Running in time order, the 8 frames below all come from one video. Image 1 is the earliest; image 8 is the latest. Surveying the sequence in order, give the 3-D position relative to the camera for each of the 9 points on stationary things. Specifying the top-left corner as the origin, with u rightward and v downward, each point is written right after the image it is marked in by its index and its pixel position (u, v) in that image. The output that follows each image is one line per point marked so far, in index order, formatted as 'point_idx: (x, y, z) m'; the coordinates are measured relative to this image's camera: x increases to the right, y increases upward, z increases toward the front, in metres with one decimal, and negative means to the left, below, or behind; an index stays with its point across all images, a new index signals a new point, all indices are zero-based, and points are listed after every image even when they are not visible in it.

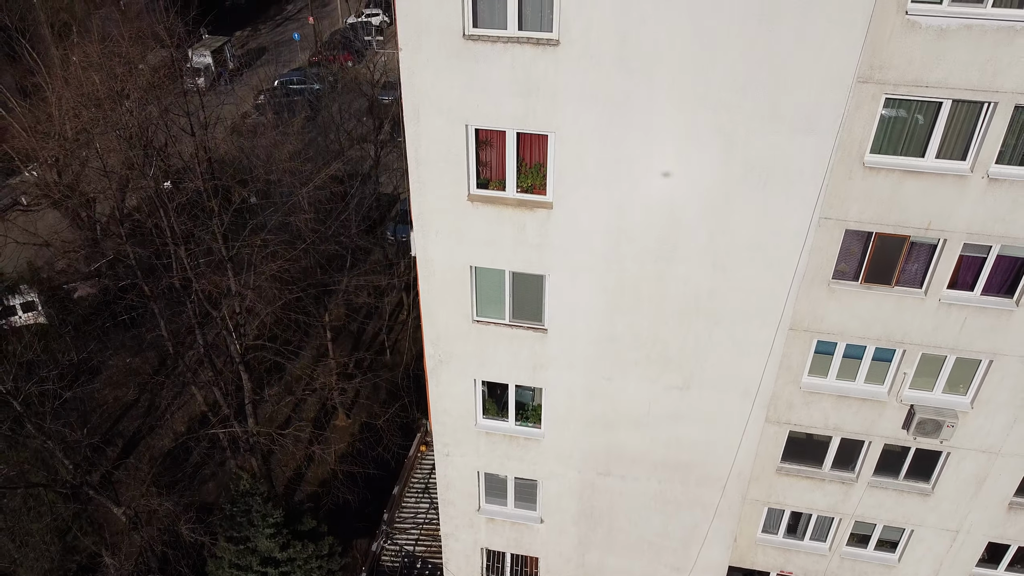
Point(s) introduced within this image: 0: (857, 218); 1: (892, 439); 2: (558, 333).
0: (+5.6, +1.2, +13.2) m
1: (+7.4, -2.9, +15.9) m
2: (+0.7, -0.7, +13.1) m
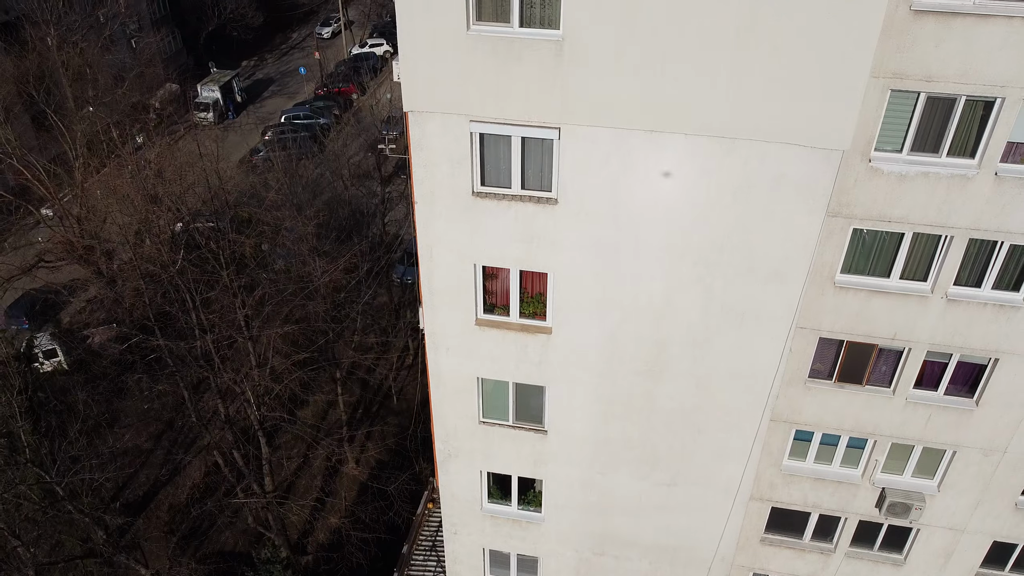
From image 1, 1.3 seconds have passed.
0: (+5.7, -0.7, +14.5) m
1: (+7.4, -4.8, +17.2) m
2: (+0.8, -2.6, +14.4) m
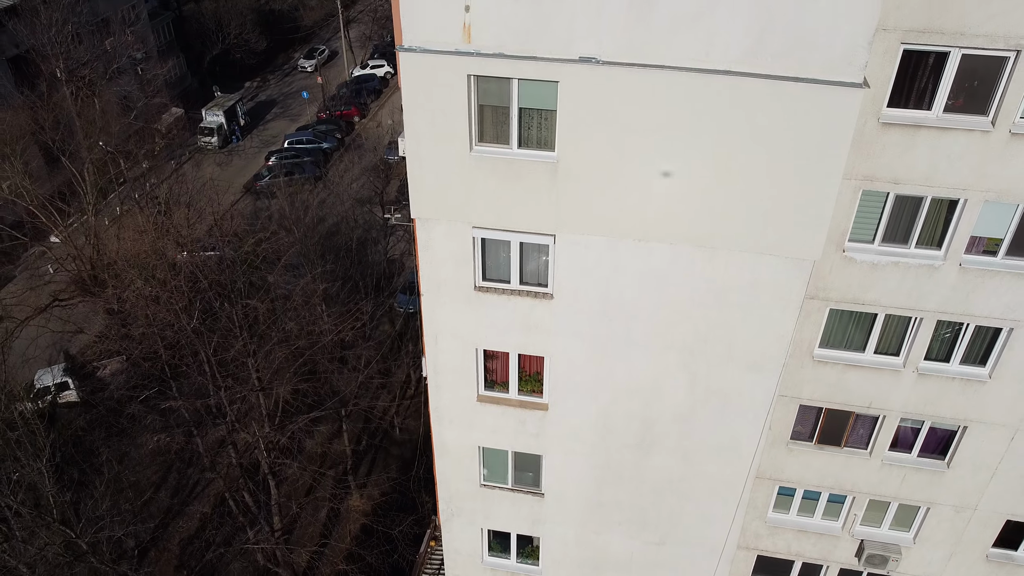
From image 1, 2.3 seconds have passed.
0: (+5.7, -2.0, +15.5) m
1: (+7.4, -6.2, +18.1) m
2: (+0.8, -3.9, +15.4) m
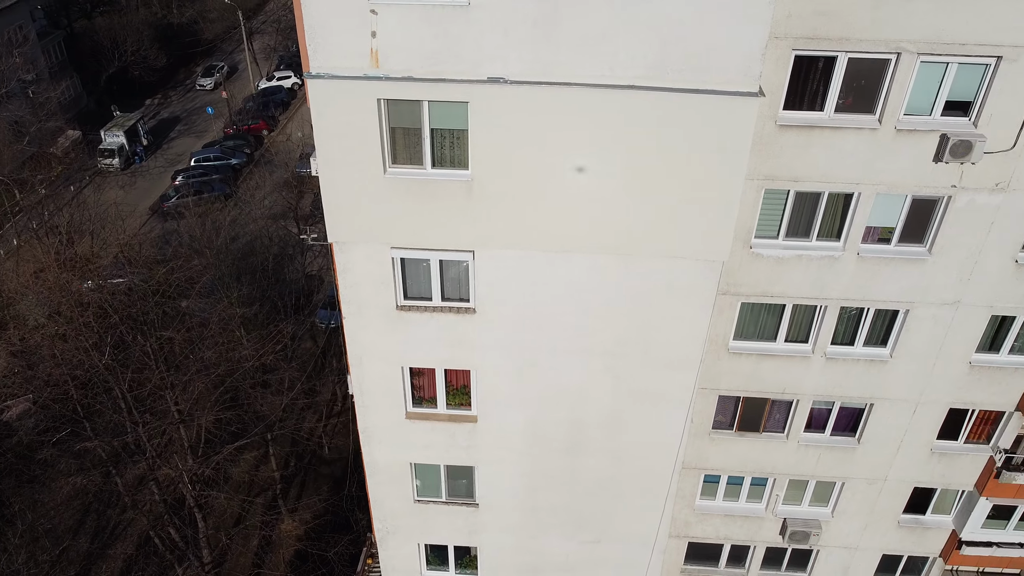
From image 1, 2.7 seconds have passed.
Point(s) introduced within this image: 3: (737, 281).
0: (+4.3, -2.0, +16.1) m
1: (+6.1, -6.0, +18.9) m
2: (-0.4, -4.2, +15.5) m
3: (+4.0, +0.1, +14.6) m
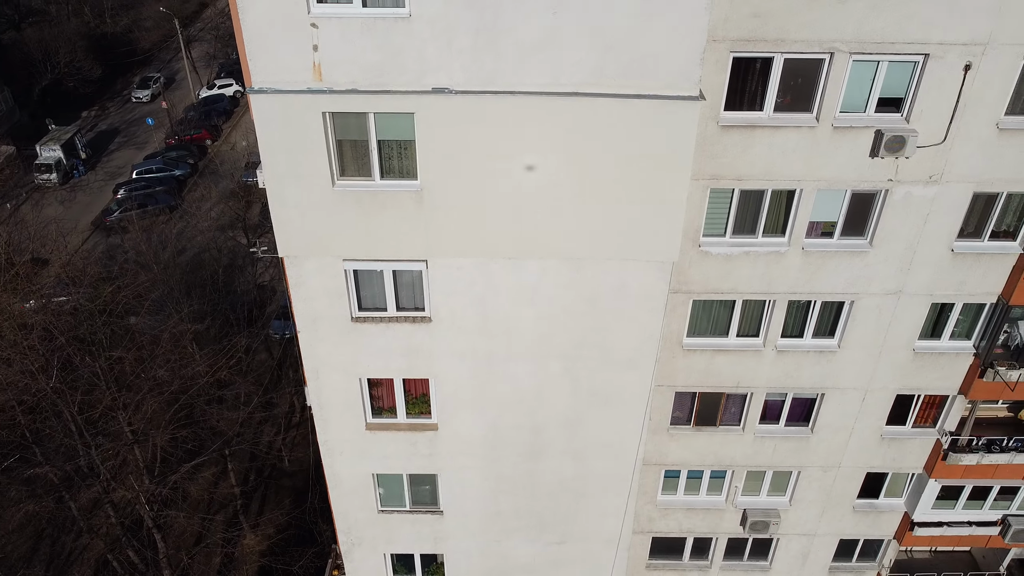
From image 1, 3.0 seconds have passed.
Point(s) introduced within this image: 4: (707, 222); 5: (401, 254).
0: (+3.4, -1.9, +16.4) m
1: (+5.2, -5.8, +19.3) m
2: (-1.1, -4.3, +15.5) m
3: (+3.2, +0.2, +14.9) m
4: (+3.5, +1.2, +14.5) m
5: (-1.6, +0.5, +11.9) m
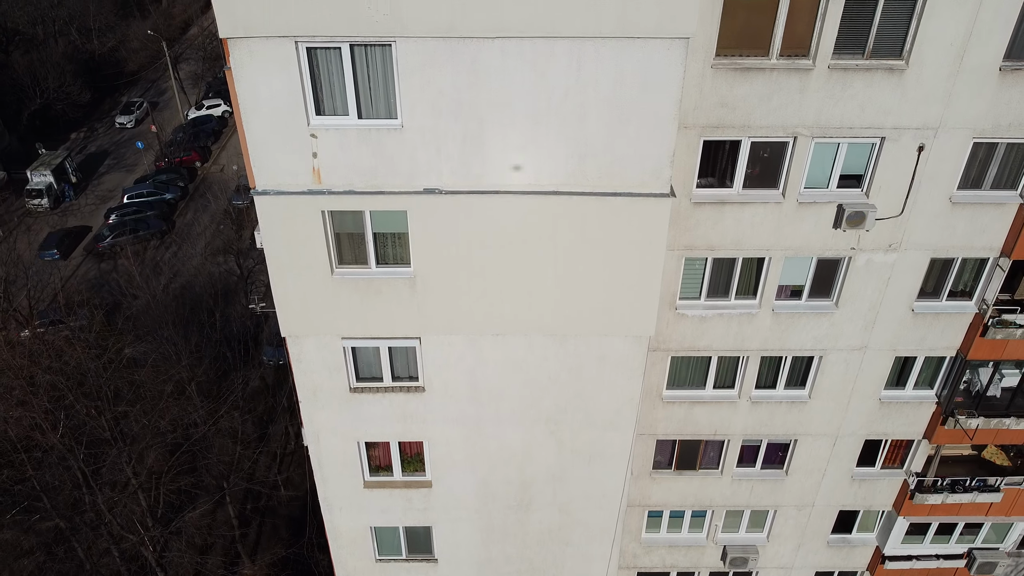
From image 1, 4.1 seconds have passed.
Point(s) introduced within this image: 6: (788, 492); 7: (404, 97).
0: (+3.2, -3.0, +17.3) m
1: (+5.0, -6.9, +20.2) m
2: (-1.3, -5.5, +16.4) m
3: (+3.0, -1.0, +15.8) m
4: (+3.2, 0.0, +15.4) m
5: (-1.8, -0.7, +12.7) m
6: (+6.2, -4.6, +18.4) m
7: (-1.4, +2.5, +10.5) m
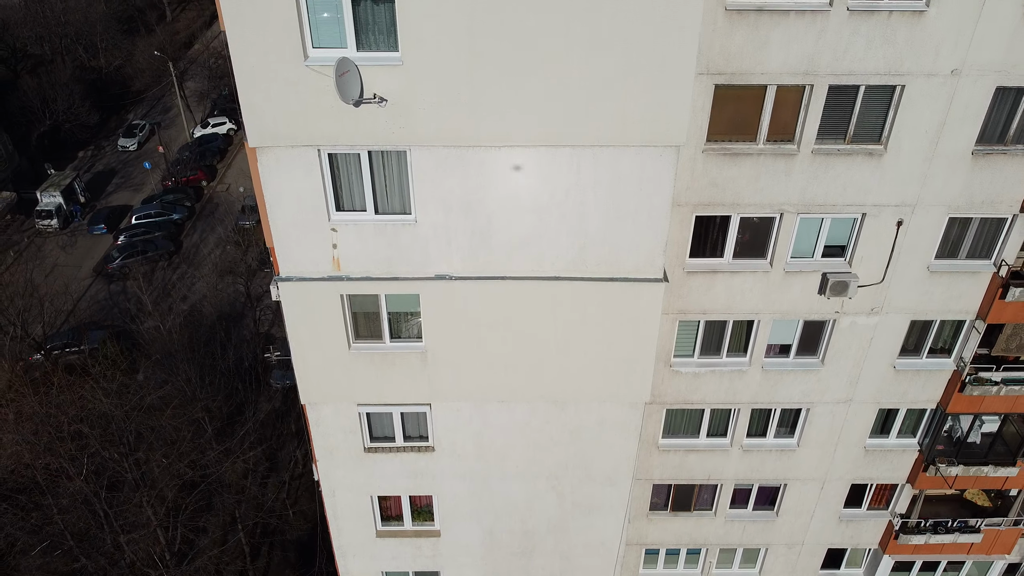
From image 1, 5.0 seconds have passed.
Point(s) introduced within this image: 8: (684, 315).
0: (+3.3, -4.2, +18.2) m
1: (+5.1, -8.1, +21.1) m
2: (-1.3, -6.7, +17.3) m
3: (+3.1, -2.2, +16.7) m
4: (+3.3, -1.1, +16.3) m
5: (-1.7, -1.9, +13.6) m
6: (+6.3, -5.8, +19.3) m
7: (-1.3, +1.3, +11.4) m
8: (+3.3, -0.5, +15.5) m
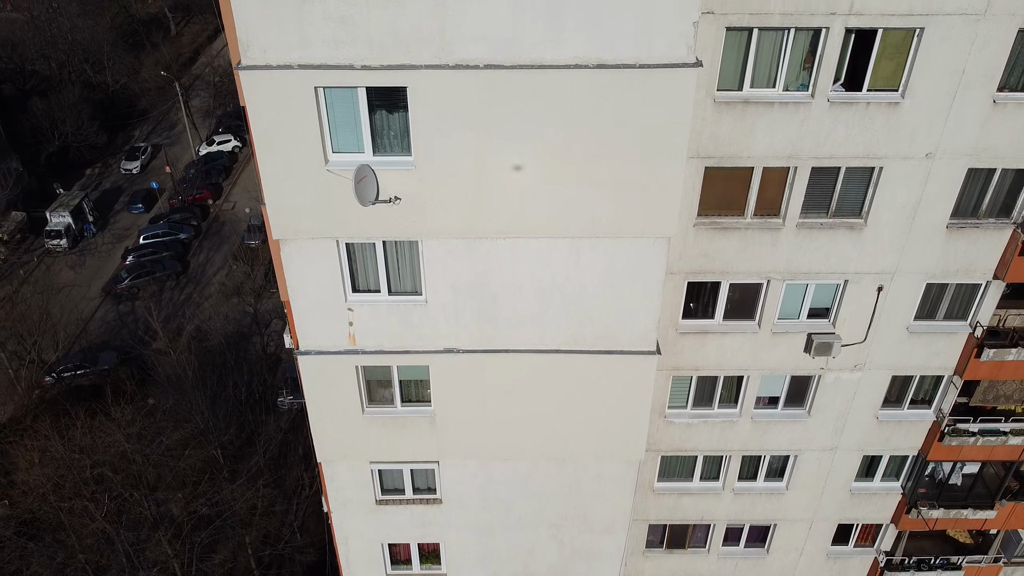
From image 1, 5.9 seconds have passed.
0: (+3.4, -5.4, +19.1) m
1: (+5.1, -9.3, +22.0) m
2: (-1.2, -7.8, +18.2) m
3: (+3.1, -3.3, +17.6) m
4: (+3.4, -2.3, +17.2) m
5: (-1.7, -3.0, +14.5) m
6: (+6.4, -6.9, +20.2) m
7: (-1.3, +0.1, +12.3) m
8: (+3.3, -1.7, +16.4) m
